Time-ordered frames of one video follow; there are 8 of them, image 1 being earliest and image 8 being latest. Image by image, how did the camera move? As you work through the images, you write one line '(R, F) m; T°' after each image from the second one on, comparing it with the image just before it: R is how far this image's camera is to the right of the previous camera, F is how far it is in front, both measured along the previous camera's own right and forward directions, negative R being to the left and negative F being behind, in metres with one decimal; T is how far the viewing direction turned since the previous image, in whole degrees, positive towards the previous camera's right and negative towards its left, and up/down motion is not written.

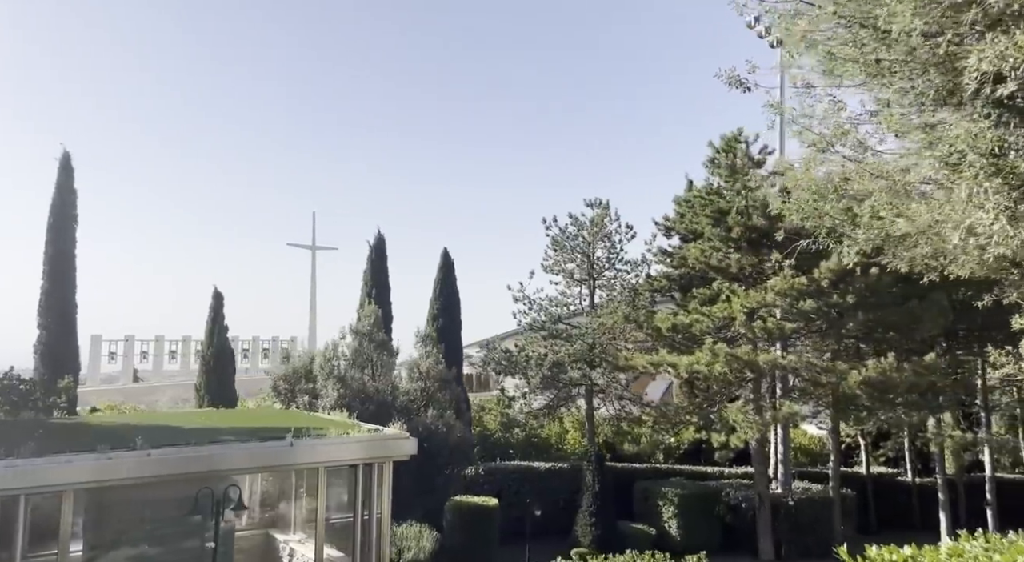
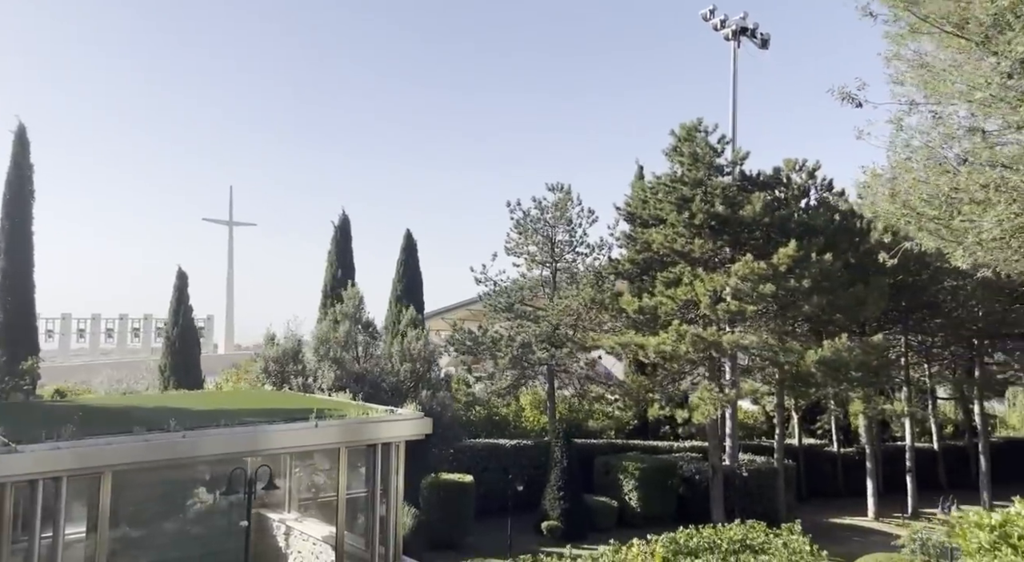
(-1.2, -0.4) m; +6°
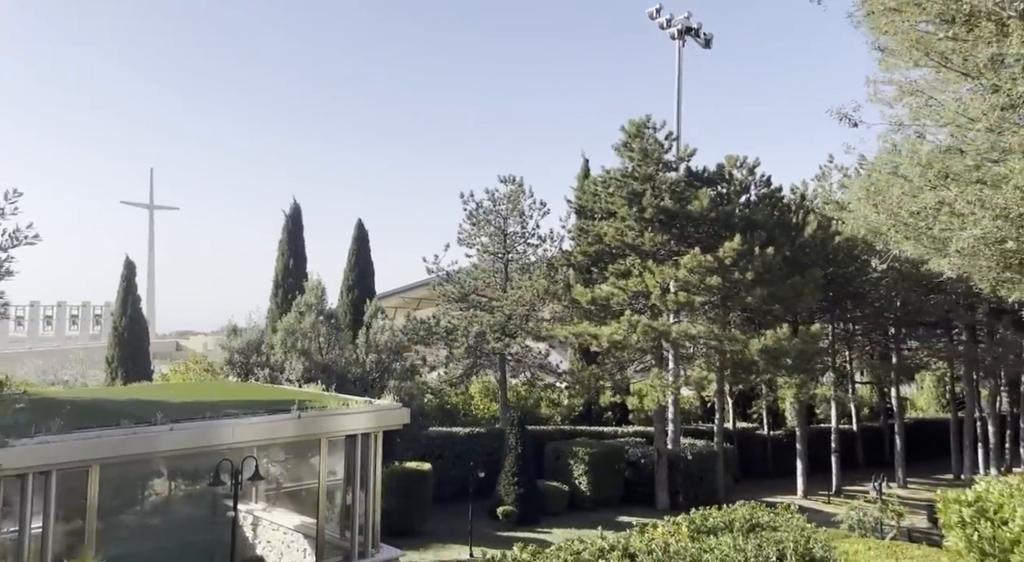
(-0.6, -0.3) m; +5°
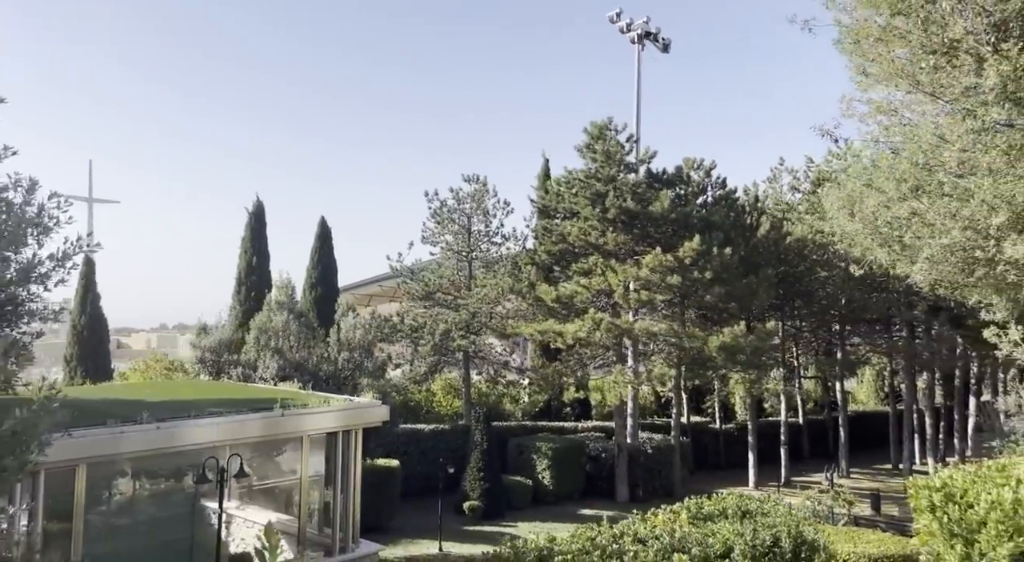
(-0.4, -0.3) m; +3°
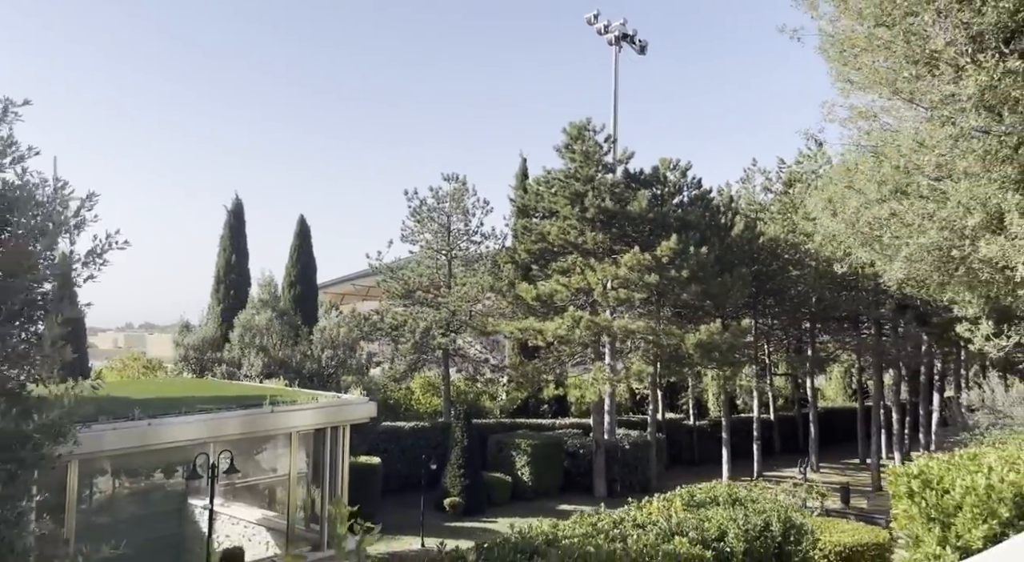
(-0.2, -0.2) m; +2°
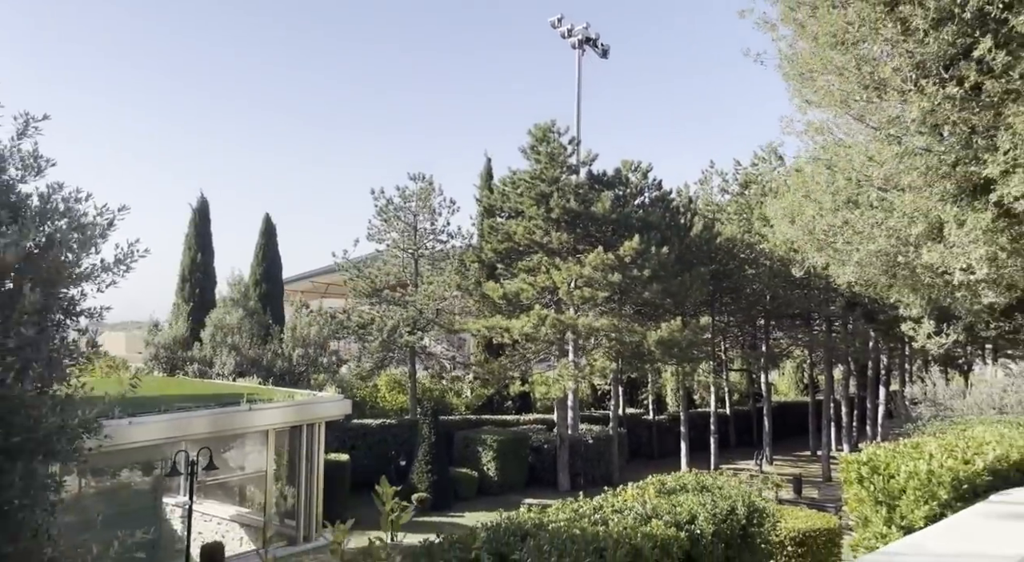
(-0.2, -0.4) m; +3°
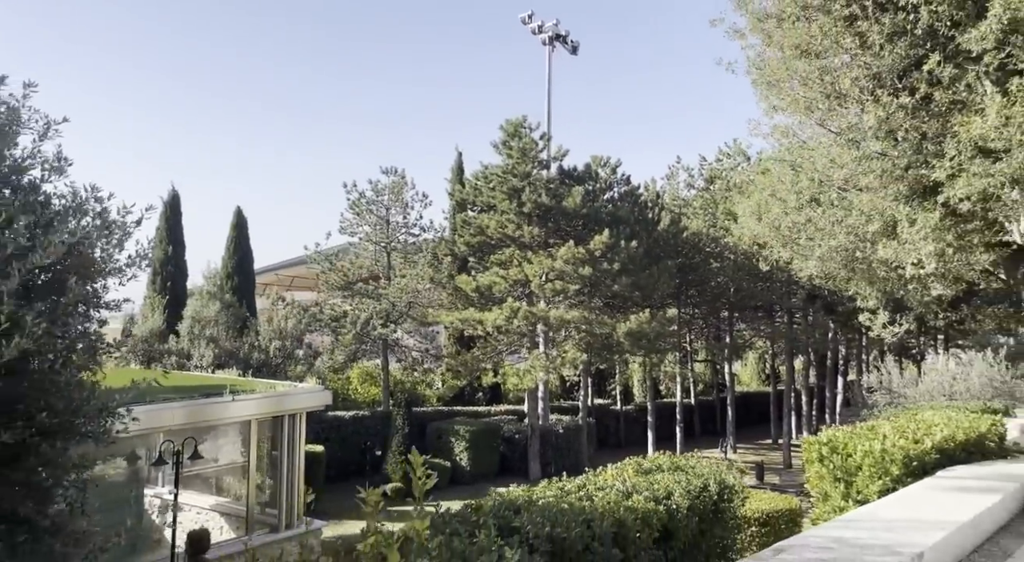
(-0.1, -0.4) m; +2°
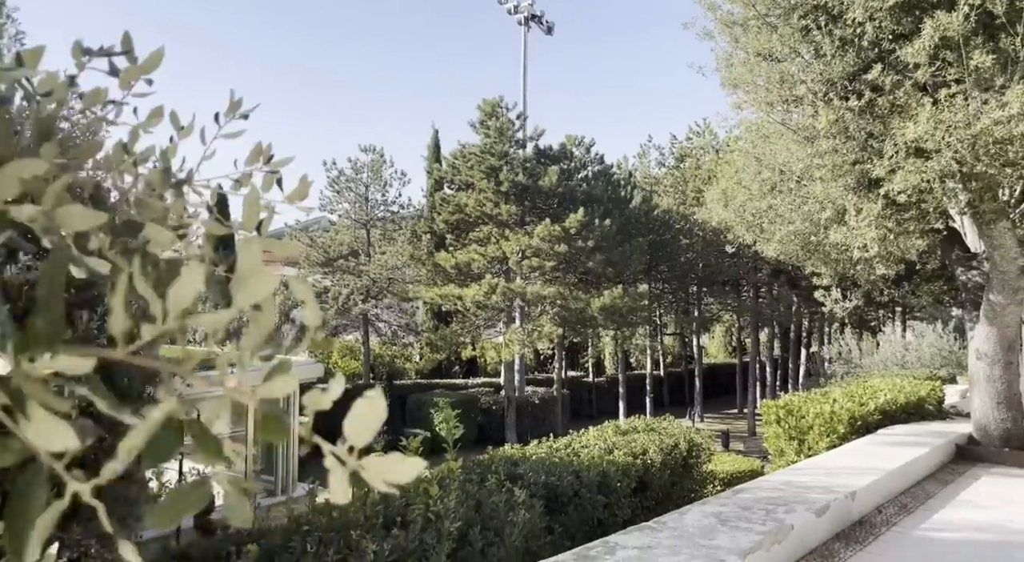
(-0.2, -0.7) m; +2°
